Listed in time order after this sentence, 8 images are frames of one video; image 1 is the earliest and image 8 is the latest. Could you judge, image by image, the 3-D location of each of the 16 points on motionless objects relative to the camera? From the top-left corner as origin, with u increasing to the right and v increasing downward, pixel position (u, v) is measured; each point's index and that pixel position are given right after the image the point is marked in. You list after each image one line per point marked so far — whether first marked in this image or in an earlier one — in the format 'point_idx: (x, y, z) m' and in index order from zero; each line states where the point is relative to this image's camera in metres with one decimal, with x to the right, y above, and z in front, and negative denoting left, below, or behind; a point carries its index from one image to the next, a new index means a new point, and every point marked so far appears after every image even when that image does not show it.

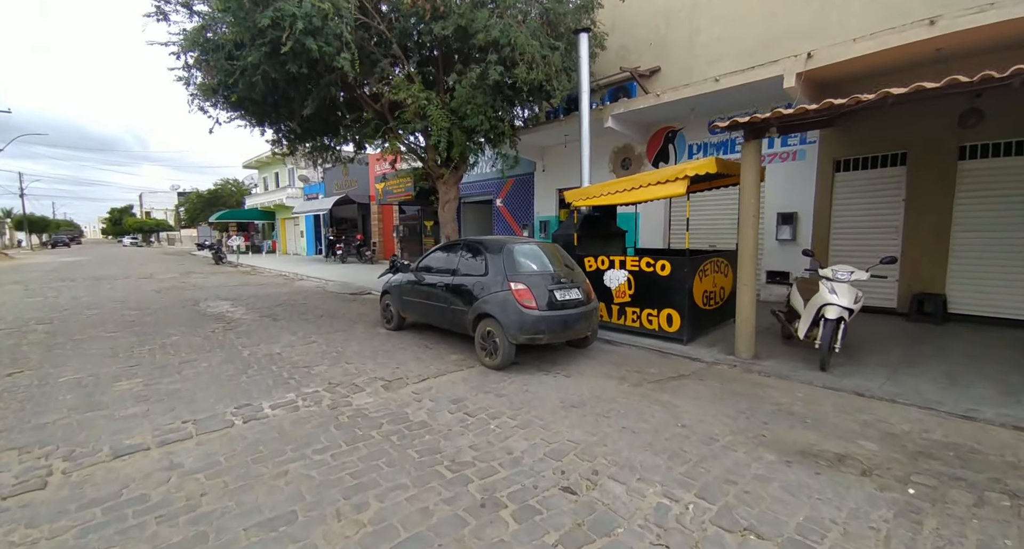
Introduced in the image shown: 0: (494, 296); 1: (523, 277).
0: (-0.2, -0.2, +5.0) m
1: (+0.1, 0.0, +5.0) m
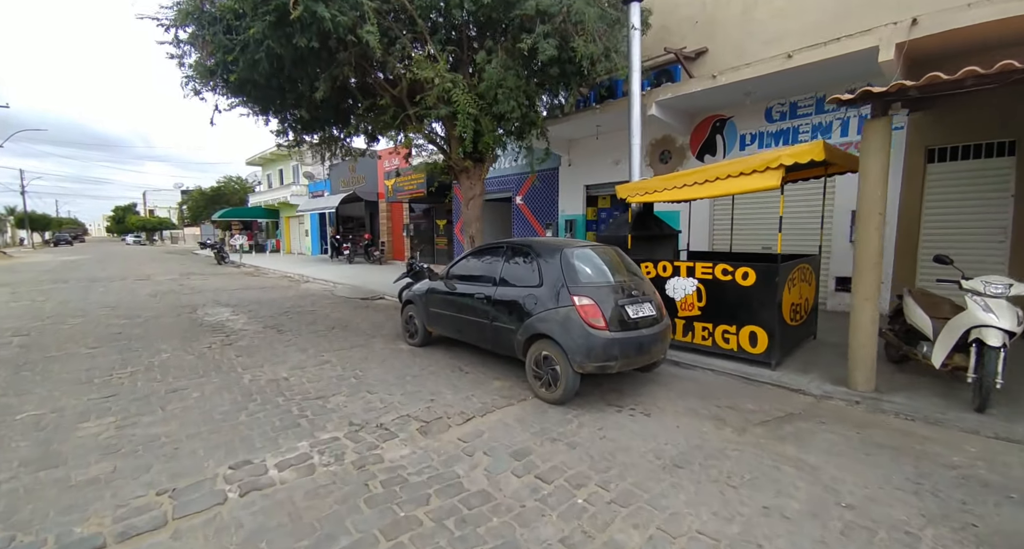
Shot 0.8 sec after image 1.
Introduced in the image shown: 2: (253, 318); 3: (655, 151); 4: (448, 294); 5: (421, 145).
0: (+0.3, -0.3, +4.0) m
1: (+0.7, -0.1, +4.0) m
2: (-4.4, -0.7, +8.0) m
3: (+3.1, +2.6, +9.9) m
4: (-0.7, -0.2, +5.4) m
5: (-1.9, +2.7, +9.7) m
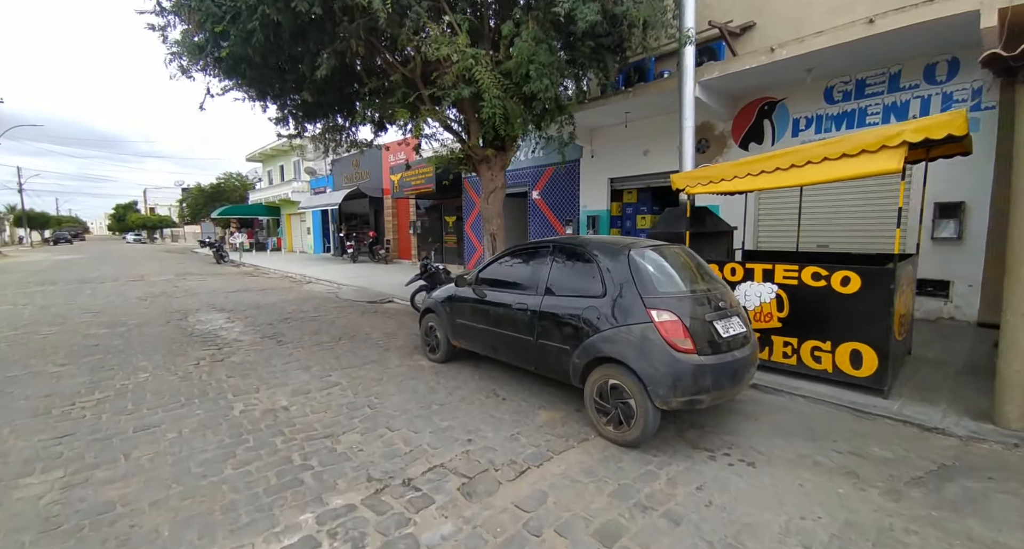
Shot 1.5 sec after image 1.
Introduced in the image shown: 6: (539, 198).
0: (+0.7, -0.4, +3.2) m
1: (+1.1, -0.2, +3.2) m
2: (-4.0, -0.8, +7.2) m
3: (+3.5, +2.6, +9.0) m
4: (-0.3, -0.3, +4.5) m
5: (-1.5, +2.7, +8.8) m
6: (+0.7, +2.1, +12.6) m
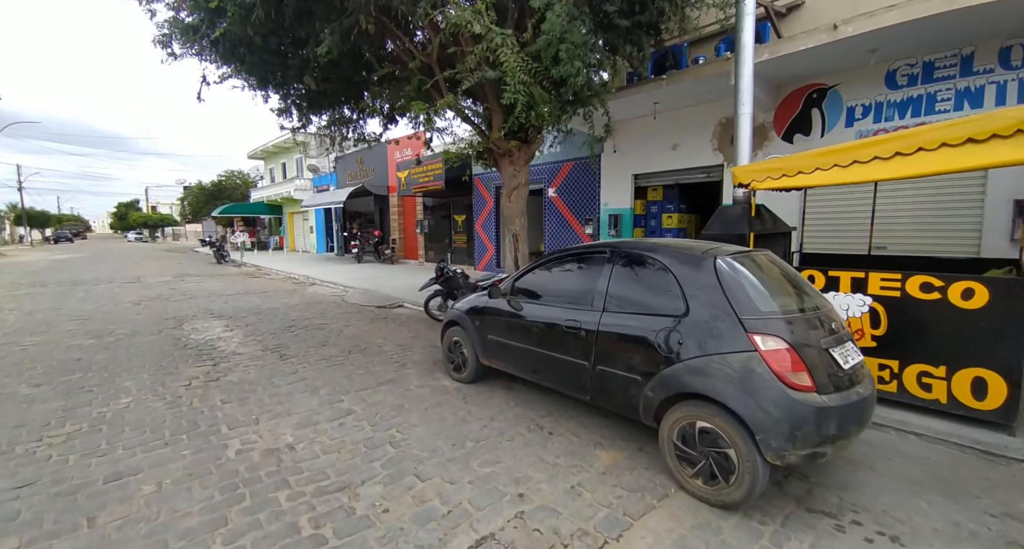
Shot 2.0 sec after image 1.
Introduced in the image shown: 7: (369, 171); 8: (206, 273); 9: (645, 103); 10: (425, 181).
0: (+1.1, -0.5, +2.5) m
1: (+1.4, -0.3, +2.5) m
2: (-3.7, -0.9, +6.5) m
3: (+3.8, +2.5, +8.4) m
4: (0.0, -0.3, +3.9) m
5: (-1.1, +2.6, +8.1) m
6: (+1.1, +2.0, +11.9) m
7: (-6.1, +4.4, +20.0) m
8: (-10.2, +0.1, +15.6) m
9: (+2.5, +3.2, +8.7) m
10: (-2.8, +3.1, +15.3) m
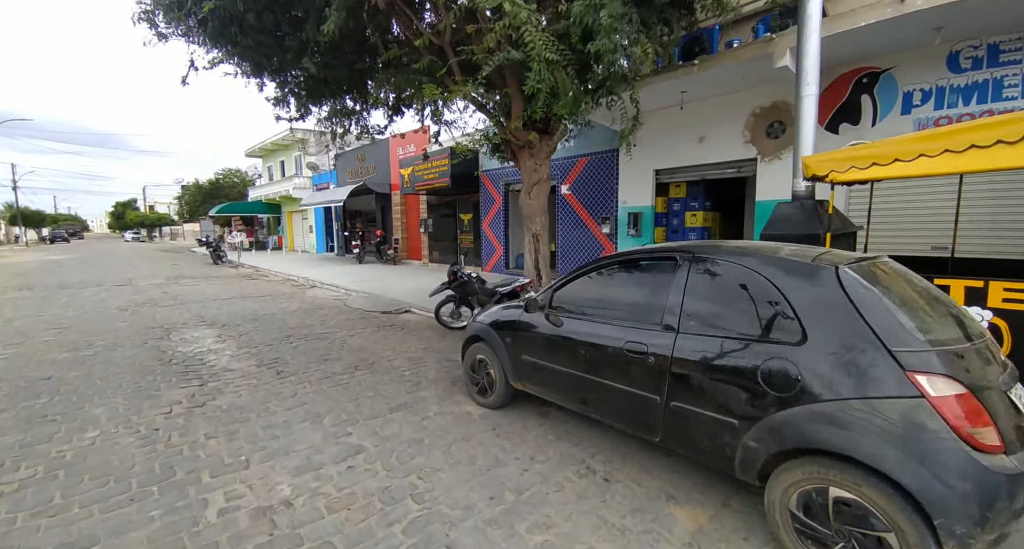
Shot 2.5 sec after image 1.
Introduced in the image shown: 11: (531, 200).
0: (+1.4, -0.5, +1.9) m
1: (+1.7, -0.3, +1.9) m
2: (-3.4, -0.9, +5.9) m
3: (+4.1, +2.5, +7.7) m
4: (+0.3, -0.4, +3.2) m
5: (-0.8, +2.5, +7.5) m
6: (+1.4, +2.0, +11.3) m
7: (-5.8, +4.4, +19.3) m
8: (-9.9, 0.0, +14.9) m
9: (+2.7, +3.2, +8.1) m
10: (-2.6, +3.0, +14.7) m
11: (+0.3, +1.0, +6.5) m
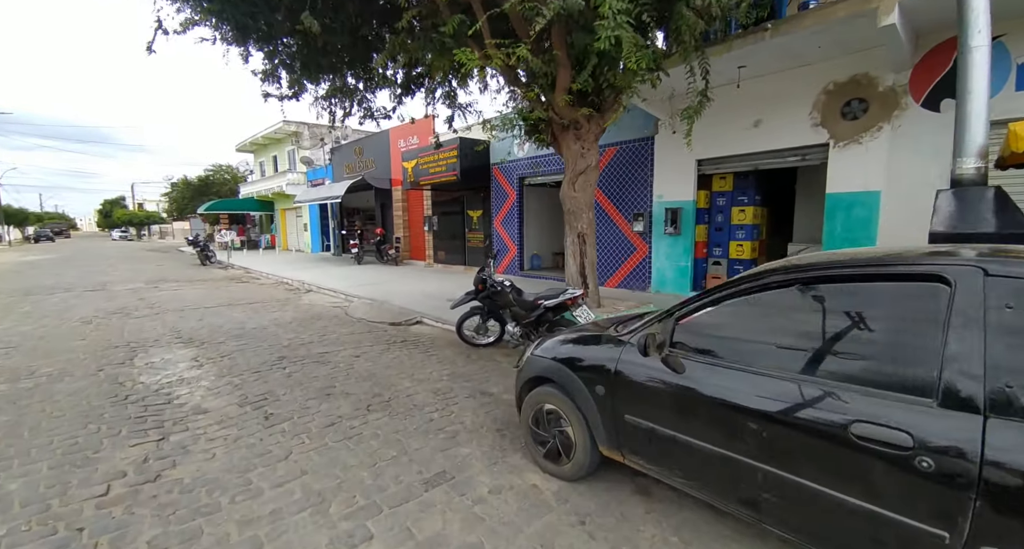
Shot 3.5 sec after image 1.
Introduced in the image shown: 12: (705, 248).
0: (+1.9, -0.6, +0.7) m
1: (+2.2, -0.4, +0.7) m
2: (-2.9, -1.0, +4.7) m
3: (+4.6, +2.4, +6.6) m
4: (+0.8, -0.5, +2.1) m
5: (-0.4, +2.5, +6.3) m
6: (+1.8, +1.9, +10.1) m
7: (-5.5, +4.4, +18.1) m
8: (-9.5, -0.1, +13.7) m
9: (+3.2, +3.1, +6.9) m
10: (-2.2, +3.0, +13.5) m
11: (+0.7, +0.9, +5.3) m
12: (+3.6, +0.5, +8.9) m
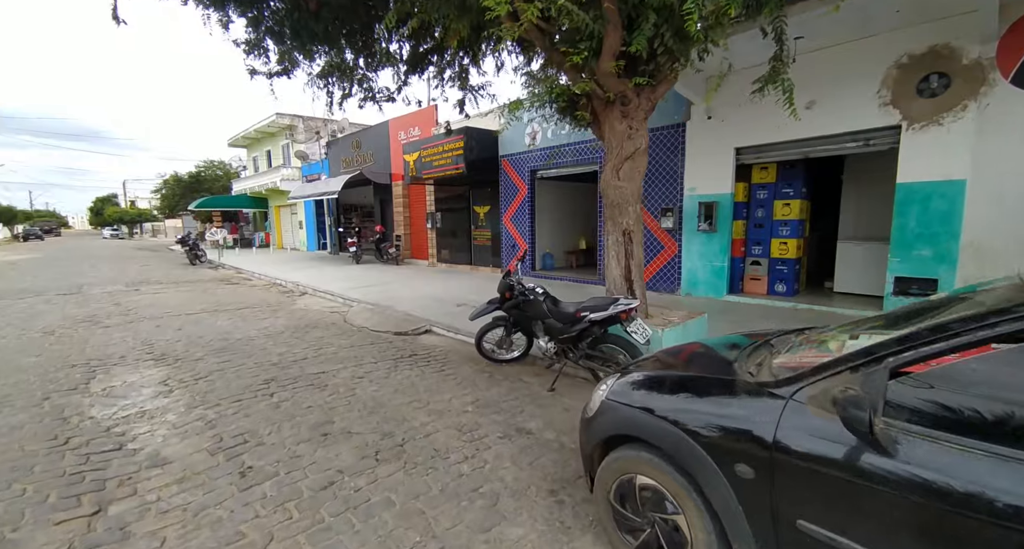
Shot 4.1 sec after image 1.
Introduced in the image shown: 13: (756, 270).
0: (+2.2, -0.7, -0.1) m
1: (+2.5, -0.5, -0.1) m
2: (-2.6, -1.1, +3.8) m
3: (+4.9, +2.4, +5.7) m
4: (+1.1, -0.6, +1.2) m
5: (-0.1, +2.4, +5.4) m
6: (+2.1, +1.9, +9.3) m
7: (-5.3, +4.4, +17.2) m
8: (-9.3, -0.1, +12.7) m
9: (+3.5, +3.1, +6.1) m
10: (-2.0, +3.0, +12.6) m
11: (+1.0, +0.9, +4.5) m
12: (+3.9, +0.5, +8.0) m
13: (+4.2, +0.1, +7.9) m
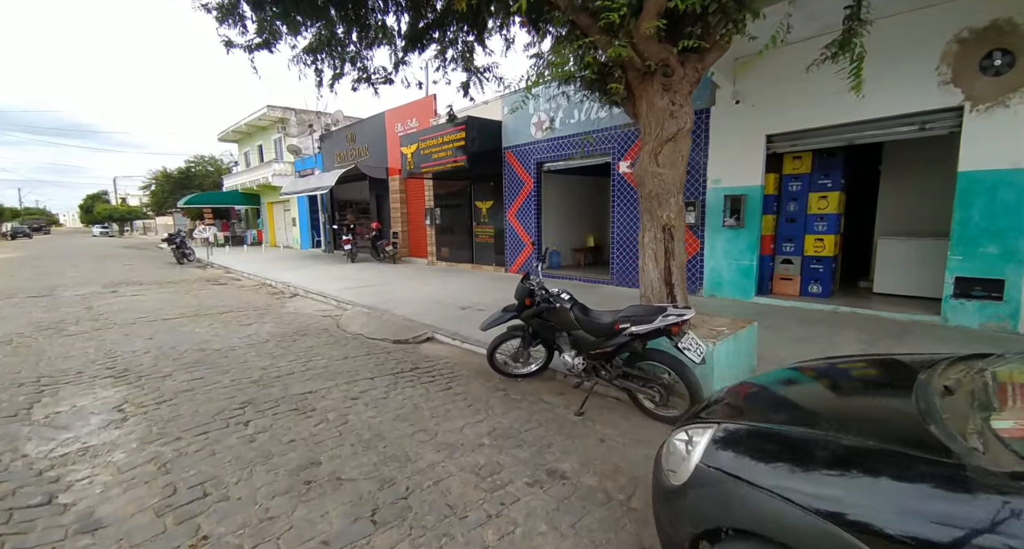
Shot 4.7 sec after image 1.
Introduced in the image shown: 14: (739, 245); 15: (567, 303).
0: (+2.4, -0.8, -0.8) m
1: (+2.7, -0.5, -0.8) m
2: (-2.4, -1.1, +3.1) m
3: (+5.0, +2.4, +5.1) m
4: (+1.3, -0.6, +0.5) m
5: (+0.1, +2.4, +4.7) m
6: (+2.2, +1.9, +8.6) m
7: (-5.2, +4.4, +16.4) m
8: (-9.2, -0.1, +12.0) m
9: (+3.6, +3.1, +5.4) m
10: (-1.9, +3.0, +11.9) m
11: (+1.2, +0.9, +3.8) m
12: (+4.1, +0.5, +7.3) m
13: (+4.3, +0.1, +7.3) m
14: (+3.6, +0.5, +7.3) m
15: (+0.4, -0.2, +3.8) m
